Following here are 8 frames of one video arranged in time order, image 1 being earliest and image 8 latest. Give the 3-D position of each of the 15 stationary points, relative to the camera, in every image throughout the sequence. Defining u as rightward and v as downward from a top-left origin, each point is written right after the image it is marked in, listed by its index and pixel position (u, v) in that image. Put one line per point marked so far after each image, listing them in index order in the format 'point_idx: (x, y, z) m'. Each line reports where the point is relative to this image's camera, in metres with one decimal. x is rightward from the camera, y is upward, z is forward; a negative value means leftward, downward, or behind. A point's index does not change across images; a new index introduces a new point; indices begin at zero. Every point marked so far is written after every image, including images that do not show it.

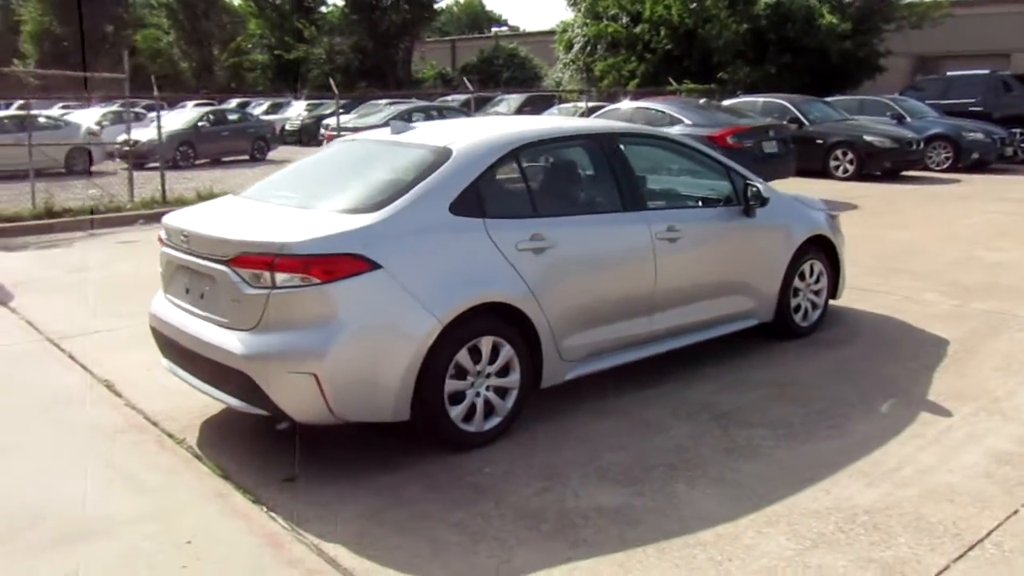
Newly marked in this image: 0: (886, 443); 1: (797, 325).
0: (+2.1, -0.9, +4.6) m
1: (+2.3, -0.3, +6.6) m
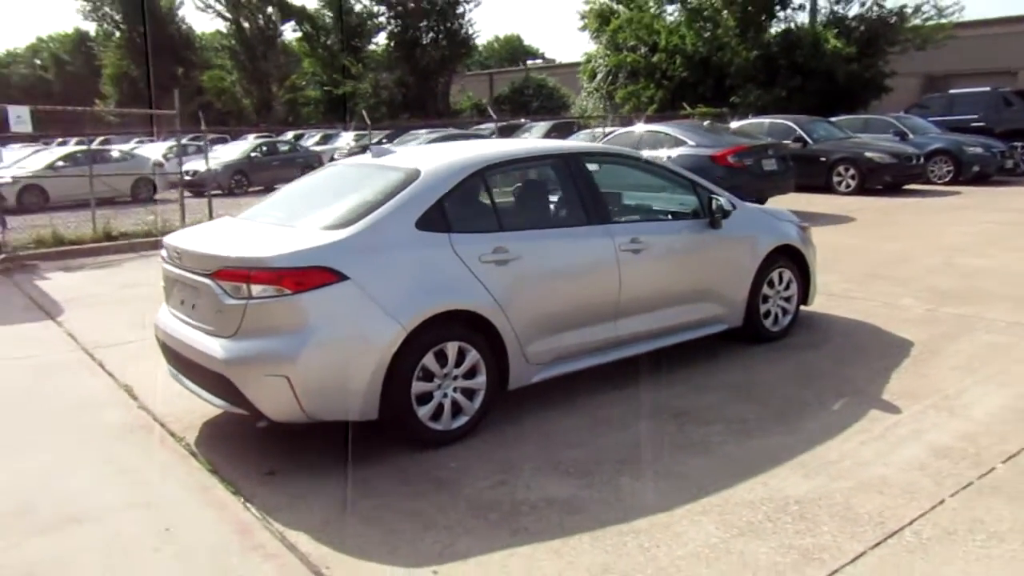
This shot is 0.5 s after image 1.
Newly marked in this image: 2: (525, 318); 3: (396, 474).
0: (+1.9, -0.9, +4.9) m
1: (+2.1, -0.4, +6.9) m
2: (+0.1, -0.2, +5.2) m
3: (-0.6, -1.0, +4.6) m
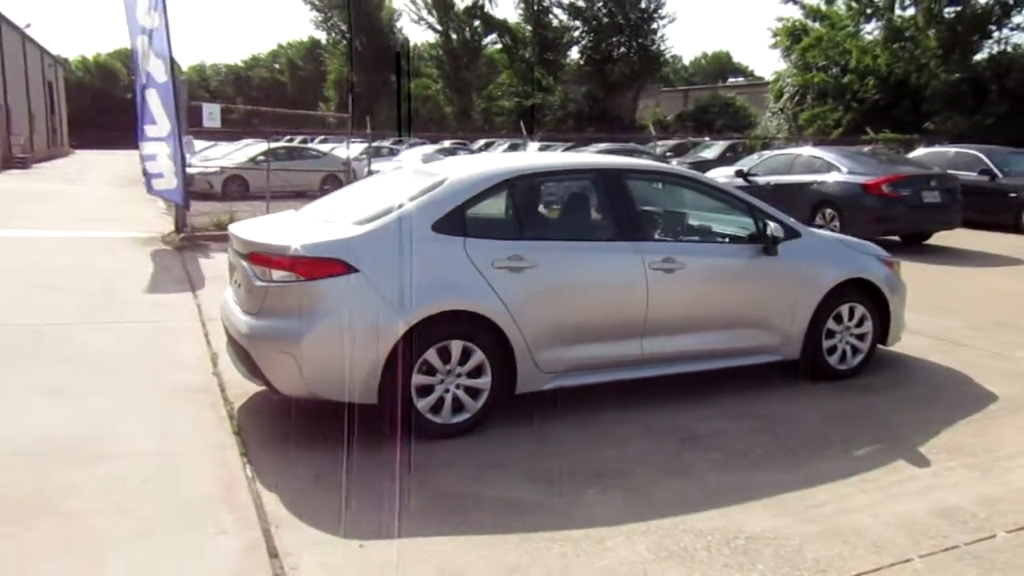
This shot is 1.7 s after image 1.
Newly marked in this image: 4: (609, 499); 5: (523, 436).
0: (+1.7, -1.1, +4.6) m
1: (+2.5, -0.6, +6.5) m
2: (+0.2, -0.2, +5.3) m
3: (-0.7, -1.0, +4.9) m
4: (+0.5, -1.1, +4.4) m
5: (+0.1, -0.9, +5.3) m
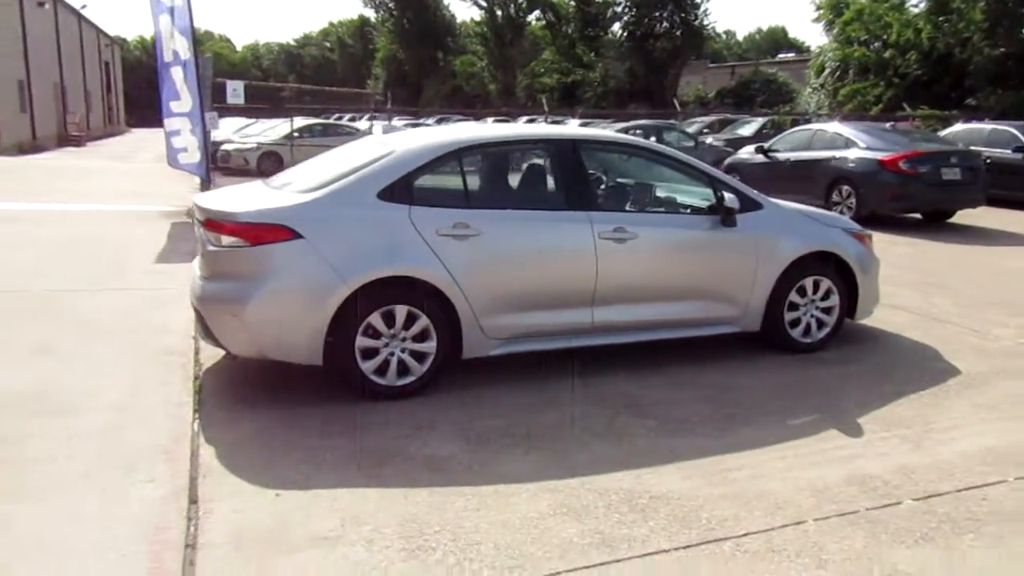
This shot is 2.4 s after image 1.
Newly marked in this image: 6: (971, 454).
0: (+1.3, -0.9, +4.7) m
1: (+2.2, -0.4, +6.5) m
2: (-0.2, 0.0, +5.5) m
3: (-1.1, -0.8, +5.1) m
4: (+0.1, -0.9, +4.5) m
5: (-0.3, -0.7, +5.4) m
6: (+2.5, -0.9, +4.6) m
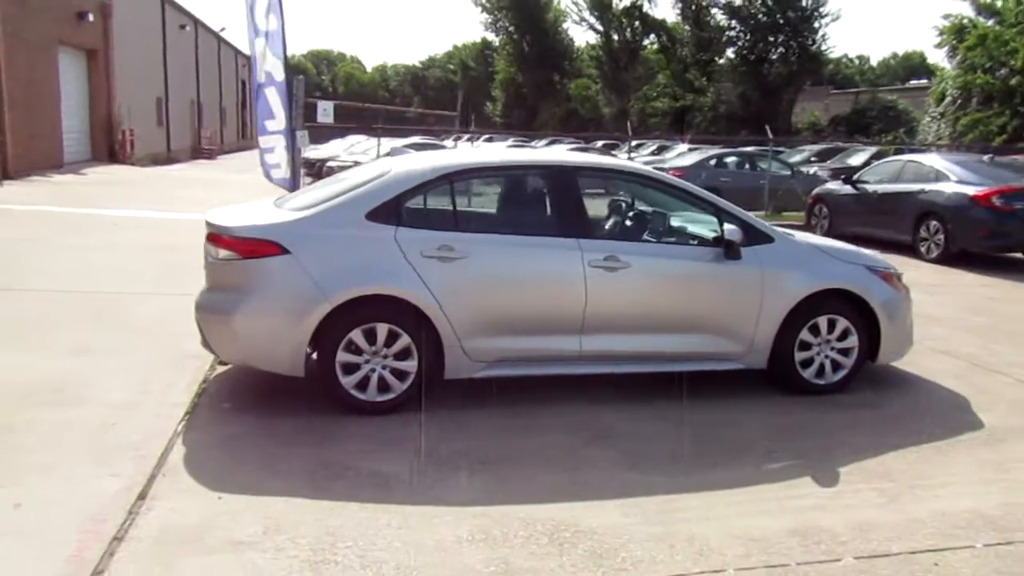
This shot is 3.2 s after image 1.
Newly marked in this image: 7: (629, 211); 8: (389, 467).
0: (+1.0, -1.1, +4.5) m
1: (+2.2, -0.7, +6.2) m
2: (-0.3, -0.2, +5.5) m
3: (-1.3, -0.9, +5.3) m
4: (-0.2, -1.1, +4.5) m
5: (-0.5, -0.9, +5.5) m
6: (+2.2, -1.2, +4.3) m
7: (+0.8, +0.6, +6.0) m
8: (-0.7, -1.0, +4.7) m
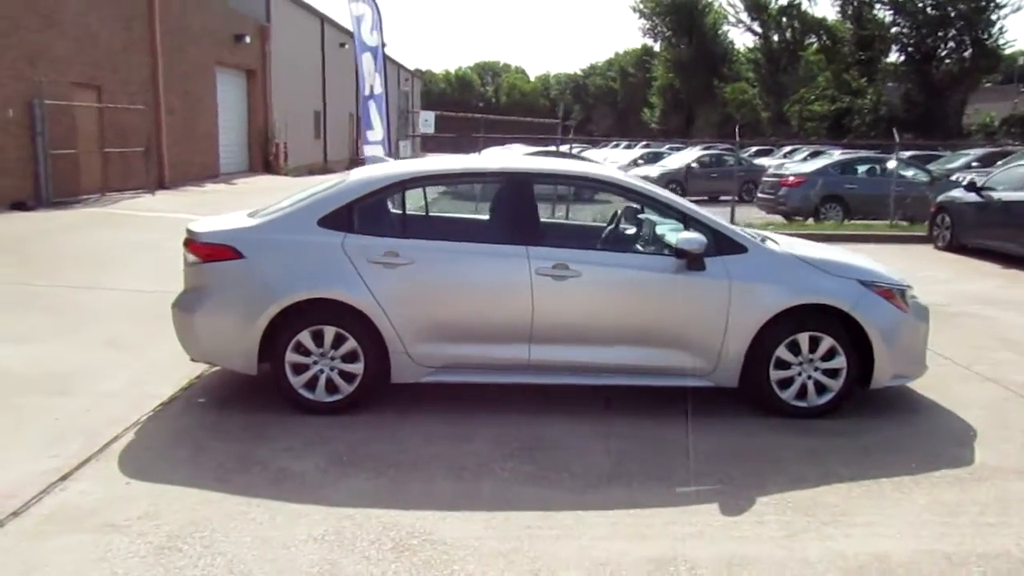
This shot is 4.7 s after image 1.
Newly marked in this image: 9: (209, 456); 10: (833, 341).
0: (+0.4, -1.2, +4.3) m
1: (+1.9, -0.8, +5.8) m
2: (-0.7, -0.2, +5.6) m
3: (-1.7, -0.9, +5.6) m
4: (-0.8, -1.1, +4.6) m
5: (-0.9, -0.9, +5.6) m
6: (+1.5, -1.2, +3.9) m
7: (+0.5, +0.5, +5.8) m
8: (-1.2, -1.0, +4.9) m
9: (-1.8, -1.0, +5.0) m
10: (+2.2, -0.4, +5.7) m
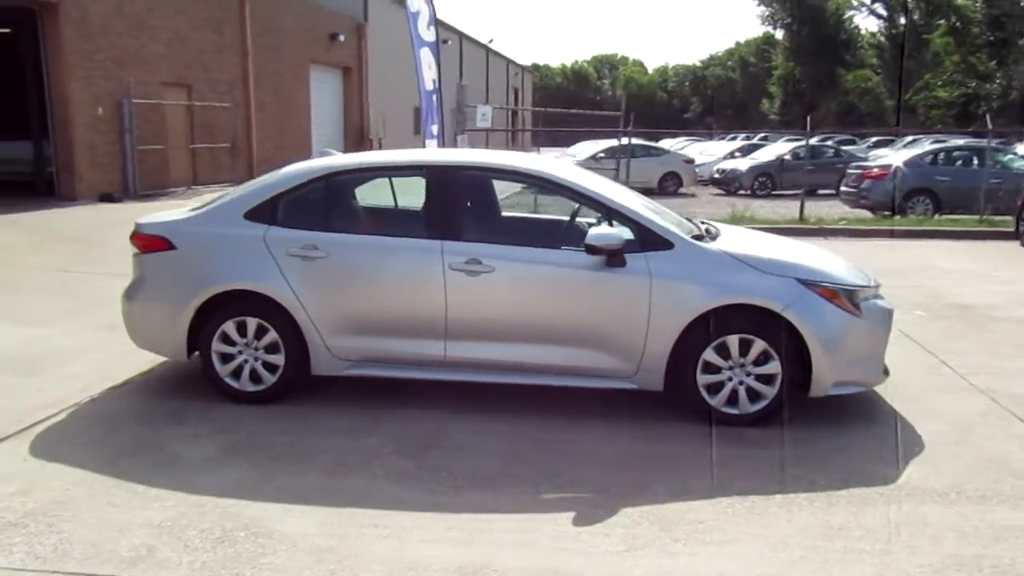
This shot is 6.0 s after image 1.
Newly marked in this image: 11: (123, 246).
0: (-0.4, -1.1, +4.2) m
1: (+1.3, -0.8, +5.4) m
2: (-1.3, -0.2, +5.6) m
3: (-2.3, -0.8, +5.8) m
4: (-1.5, -1.0, +4.7) m
5: (-1.4, -0.9, +5.6) m
6: (+0.7, -1.2, +3.6) m
7: (0.0, +0.5, +5.7) m
8: (-1.9, -1.0, +5.0) m
9: (-2.5, -0.9, +5.2) m
10: (+1.6, -0.4, +5.3) m
11: (-5.9, +0.6, +12.7) m
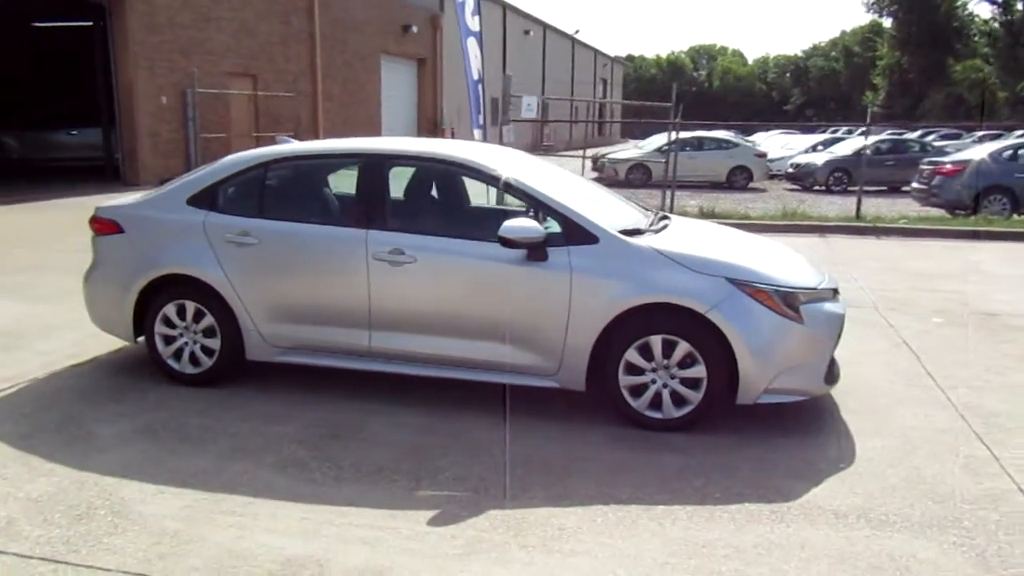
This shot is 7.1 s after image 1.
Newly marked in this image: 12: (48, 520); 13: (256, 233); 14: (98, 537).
0: (-1.0, -1.1, +4.2) m
1: (+0.8, -0.8, +5.2) m
2: (-1.7, -0.1, +5.7) m
3: (-2.8, -0.7, +6.0) m
4: (-2.1, -1.0, +4.8) m
5: (-1.9, -0.8, +5.7) m
6: (-0.1, -1.2, +3.5) m
7: (-0.5, +0.6, +5.6) m
8: (-2.5, -0.9, +5.1) m
9: (-3.0, -0.8, +5.4) m
10: (+1.1, -0.4, +5.0) m
11: (-5.5, +0.9, +13.2) m
12: (-2.2, -1.1, +4.0) m
13: (-1.7, +0.4, +5.7) m
14: (-1.9, -1.1, +3.8) m
